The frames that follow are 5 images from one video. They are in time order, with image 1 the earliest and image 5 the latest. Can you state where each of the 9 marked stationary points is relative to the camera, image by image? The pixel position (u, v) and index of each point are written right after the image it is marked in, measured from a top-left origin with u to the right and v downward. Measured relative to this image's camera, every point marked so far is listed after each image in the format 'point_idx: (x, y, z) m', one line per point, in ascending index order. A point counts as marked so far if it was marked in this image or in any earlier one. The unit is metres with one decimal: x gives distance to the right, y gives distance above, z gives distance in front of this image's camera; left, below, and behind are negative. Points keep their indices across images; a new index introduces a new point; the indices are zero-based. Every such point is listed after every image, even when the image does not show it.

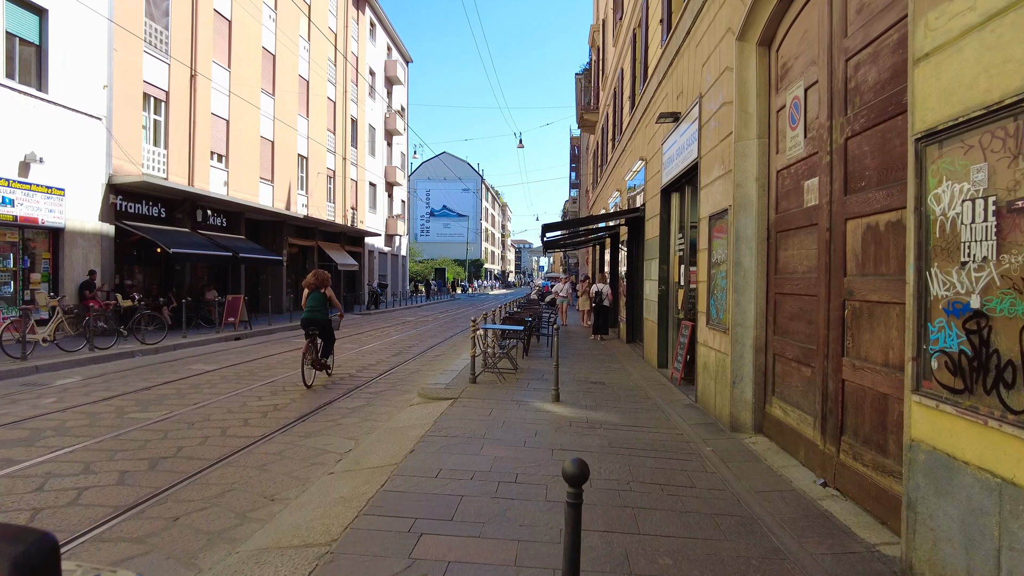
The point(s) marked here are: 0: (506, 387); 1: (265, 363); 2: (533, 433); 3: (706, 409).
0: (-0.1, -1.3, +8.8) m
1: (-4.6, -1.4, +12.4) m
2: (+0.2, -1.3, +6.1) m
3: (+2.2, -1.3, +7.4) m
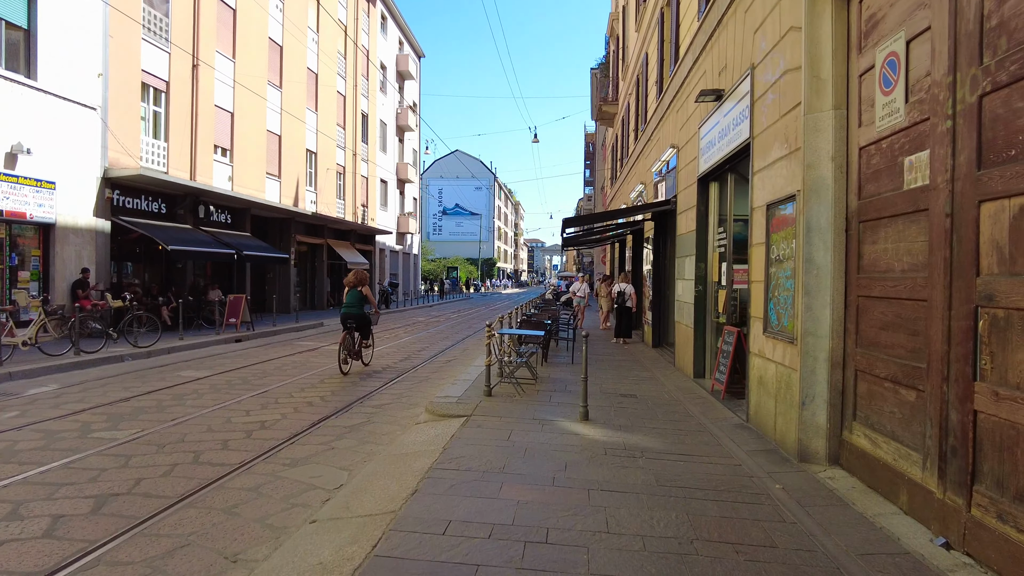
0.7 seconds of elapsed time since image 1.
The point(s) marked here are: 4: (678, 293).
0: (+0.2, -1.3, +7.7) m
1: (-4.3, -1.4, +11.5) m
2: (+0.4, -1.3, +5.0) m
3: (+2.4, -1.4, +6.3) m
4: (+2.9, -0.1, +11.6) m
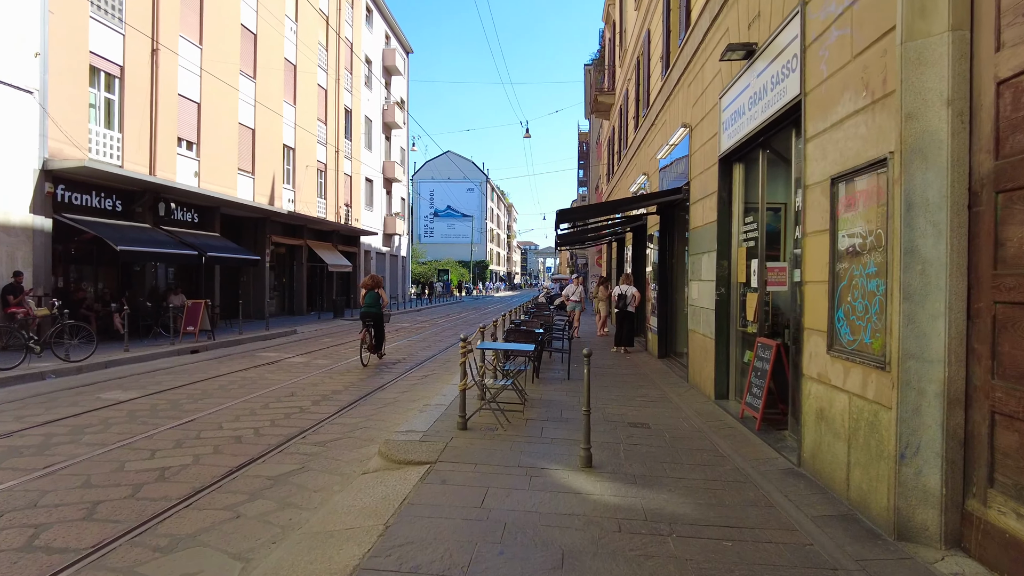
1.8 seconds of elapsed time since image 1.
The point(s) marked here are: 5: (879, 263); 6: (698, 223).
0: (0.0, -1.4, +6.1) m
1: (-4.5, -1.5, +9.8) m
2: (+0.2, -1.4, +3.3) m
3: (+2.3, -1.4, +4.7) m
4: (+2.7, -0.1, +9.9) m
5: (+2.3, +0.1, +4.1) m
6: (+2.7, +0.9, +9.5) m
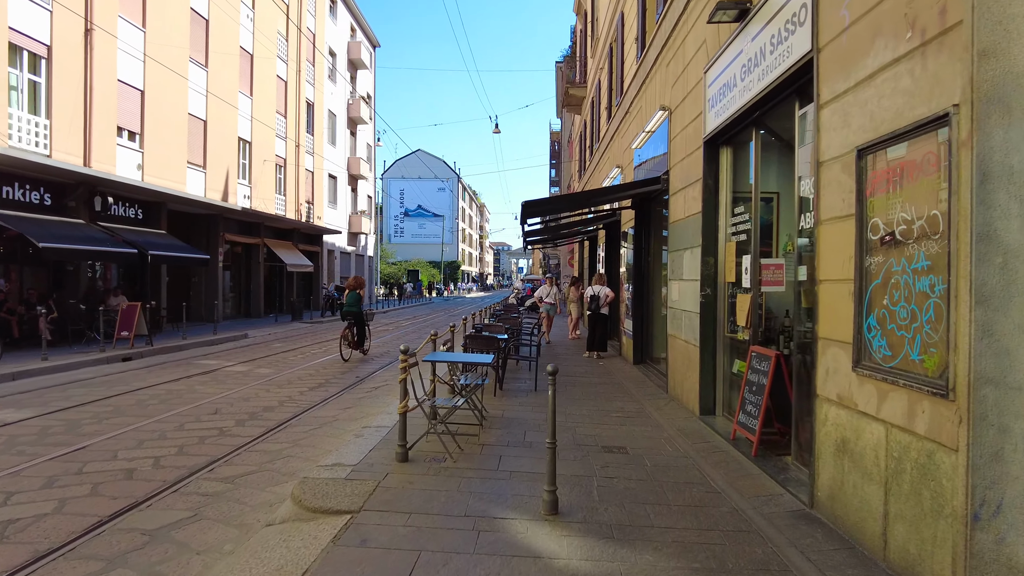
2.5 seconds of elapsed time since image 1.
0: (-0.4, -1.4, +5.0) m
1: (-5.1, -1.5, +8.5) m
2: (0.0, -1.4, +2.3) m
3: (+1.9, -1.4, +3.6) m
4: (+2.1, -0.1, +8.9) m
5: (+2.0, +0.2, +3.1) m
6: (+2.1, +0.9, +8.5) m
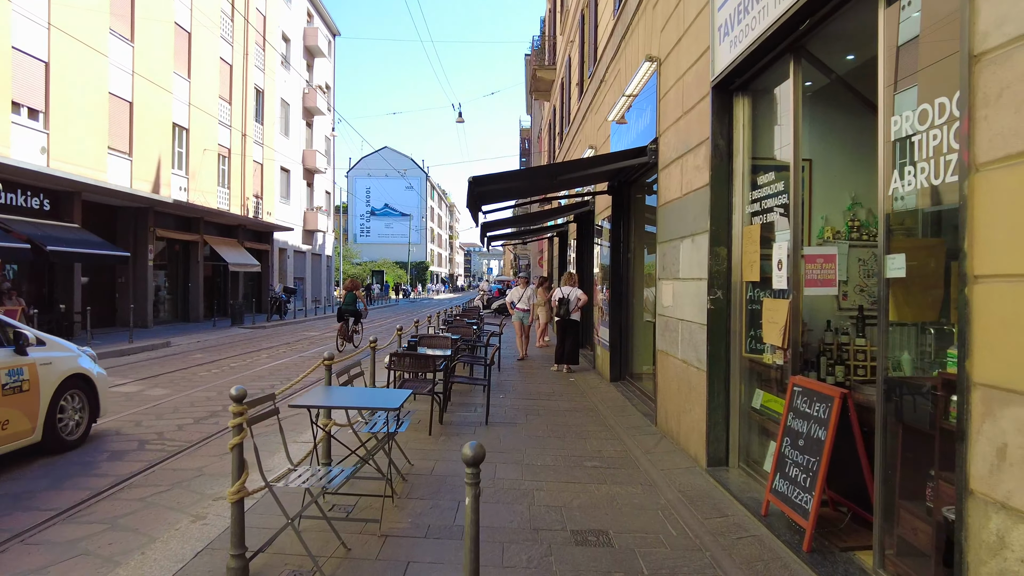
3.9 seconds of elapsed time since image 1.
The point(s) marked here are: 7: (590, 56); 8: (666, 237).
0: (-0.8, -1.4, +2.8) m
1: (-5.6, -1.5, +6.1) m
2: (-0.3, -1.4, +0.1) m
3: (+1.6, -1.4, +1.6) m
4: (+1.6, -0.2, +6.9) m
5: (+1.6, +0.1, +1.0) m
6: (+1.6, +0.9, +6.5) m
7: (+1.5, +4.5, +13.0) m
8: (+1.5, +0.5, +6.5) m
